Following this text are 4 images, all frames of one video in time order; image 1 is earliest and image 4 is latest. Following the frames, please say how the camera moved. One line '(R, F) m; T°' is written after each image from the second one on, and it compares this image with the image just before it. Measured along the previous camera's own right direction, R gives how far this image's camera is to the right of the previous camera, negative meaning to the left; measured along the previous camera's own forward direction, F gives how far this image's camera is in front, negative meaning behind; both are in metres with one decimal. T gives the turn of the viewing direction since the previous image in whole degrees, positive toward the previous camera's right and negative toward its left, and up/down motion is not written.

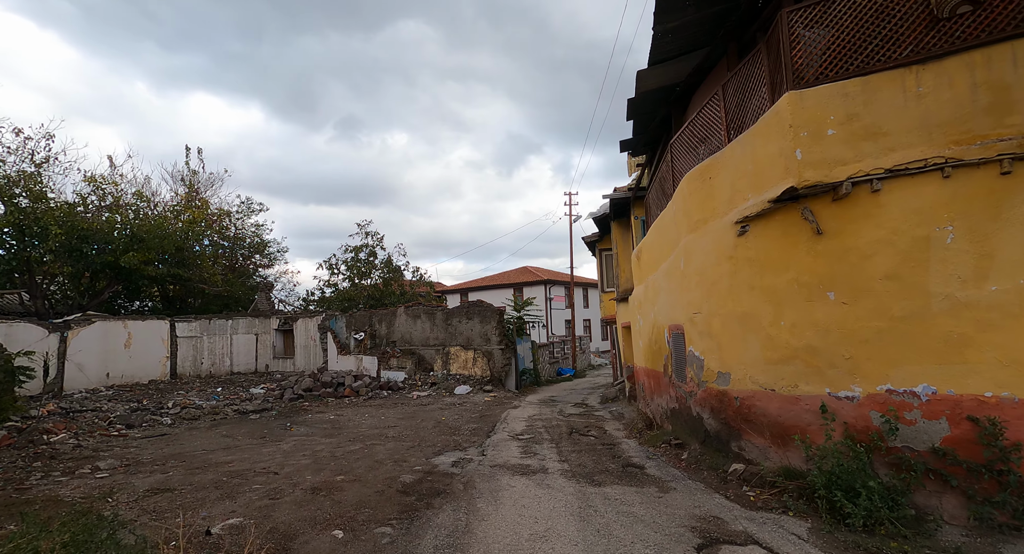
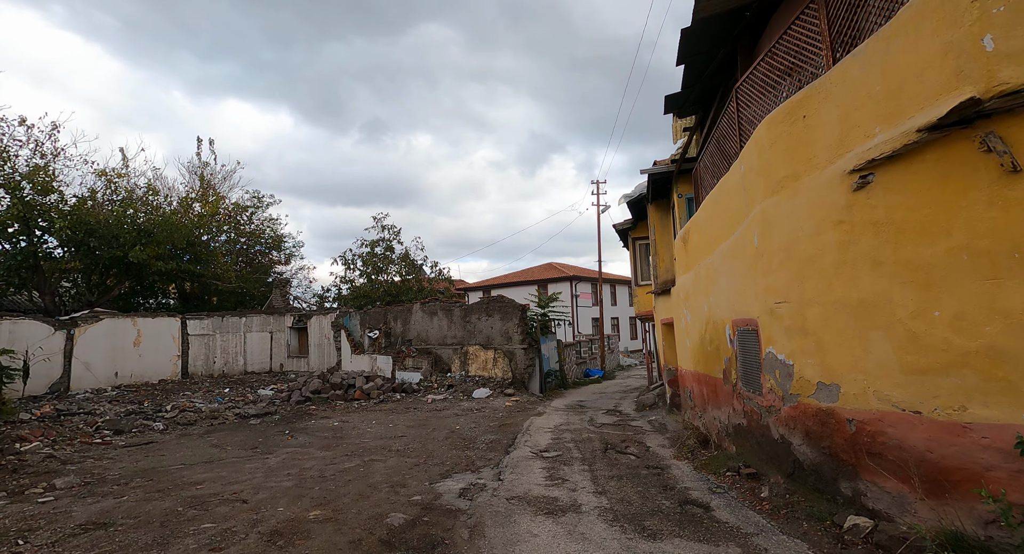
(0.0, +1.5) m; -2°
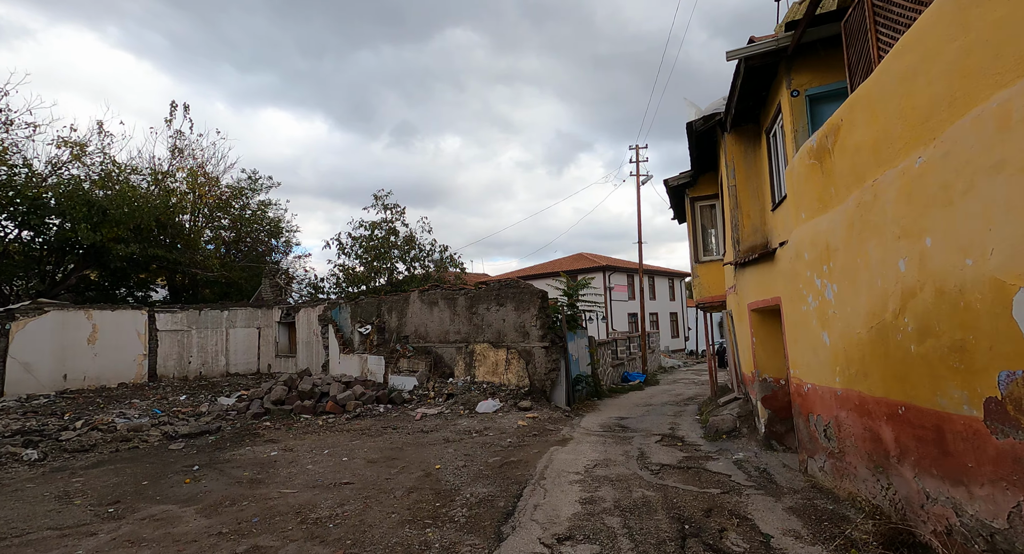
(+0.3, +3.9) m; -3°
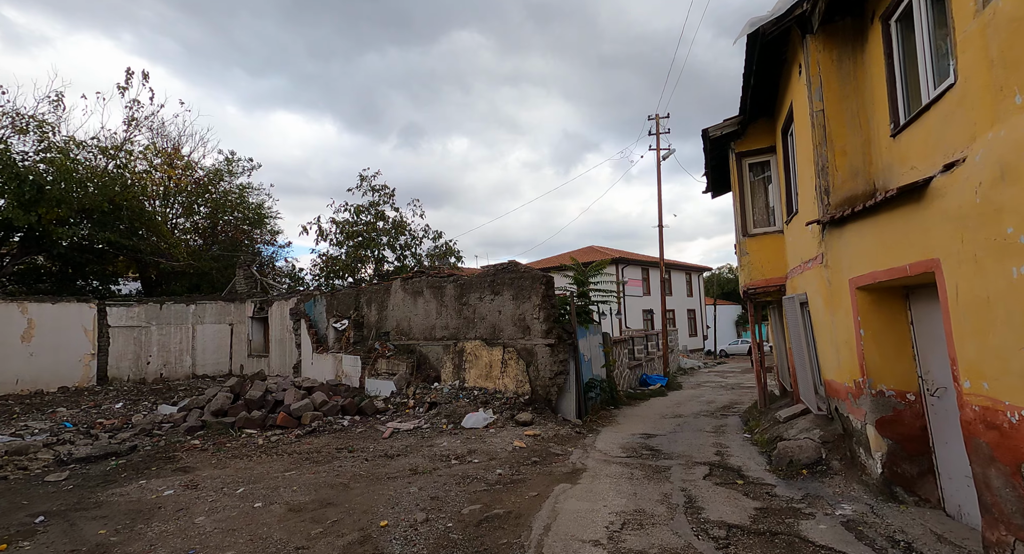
(+0.2, +2.6) m; -1°
